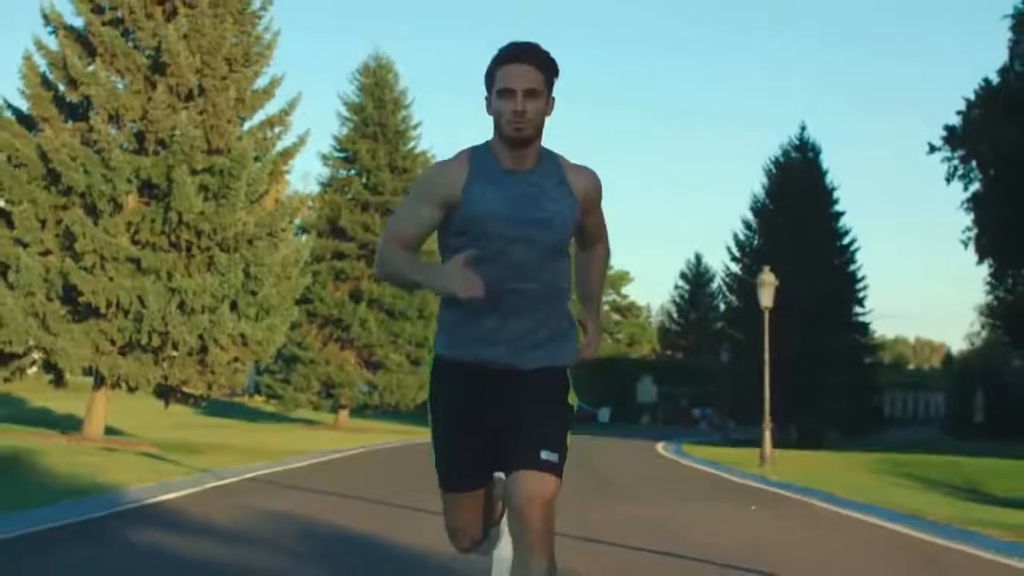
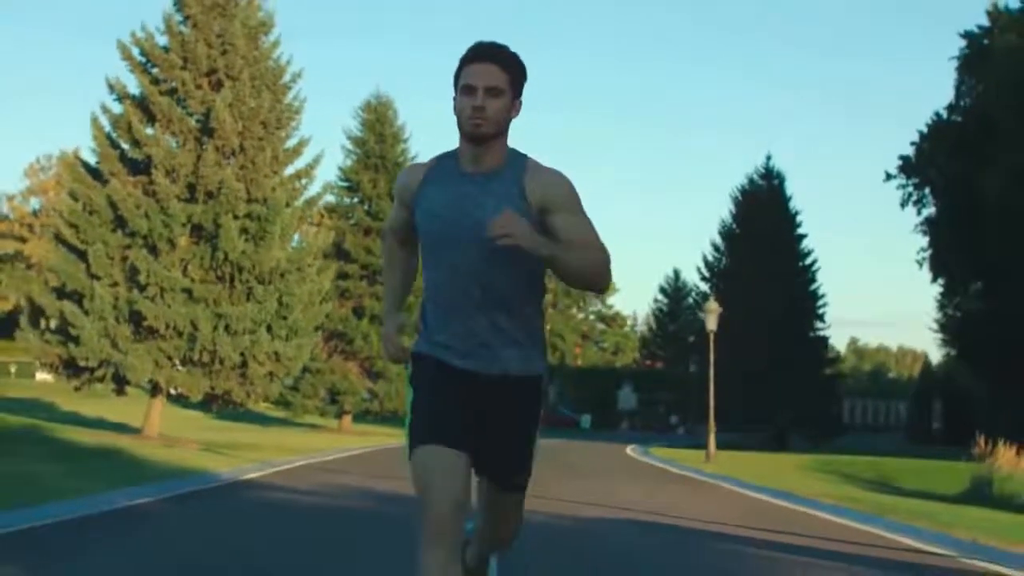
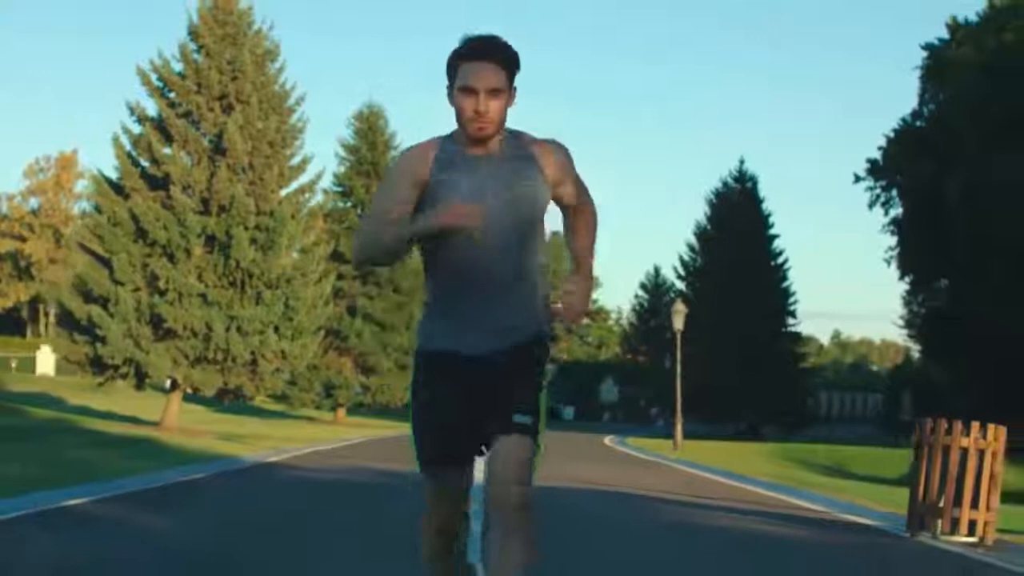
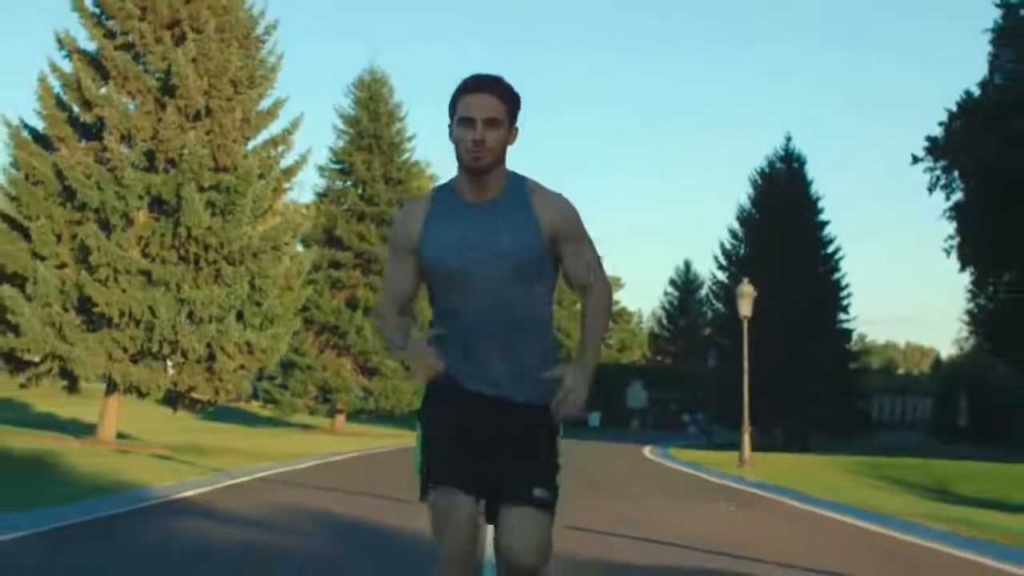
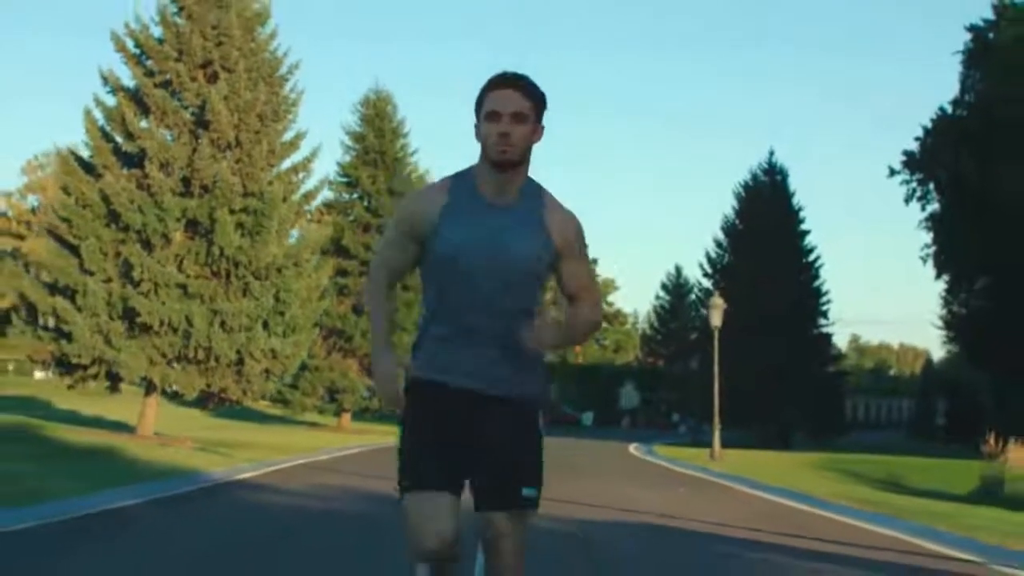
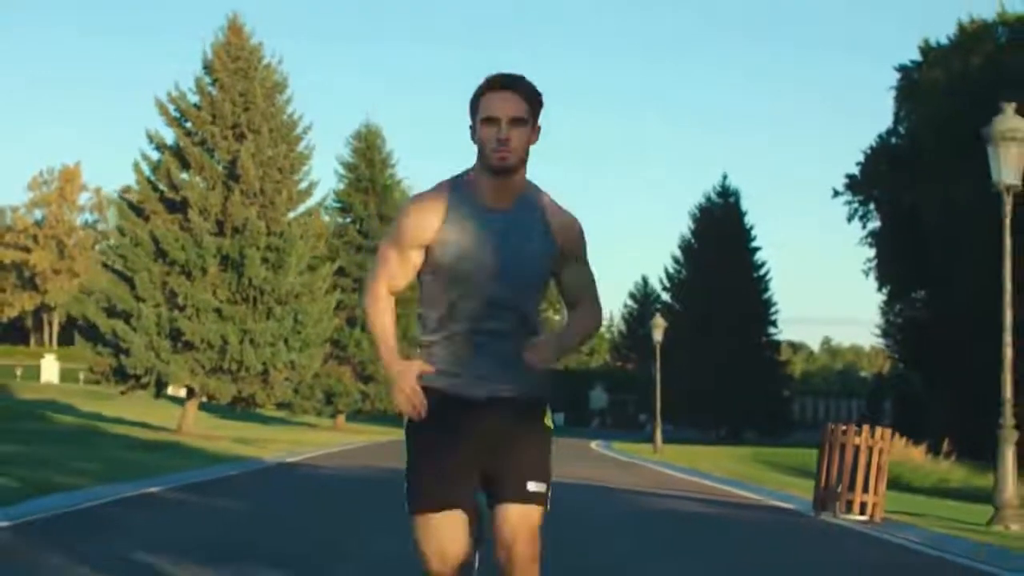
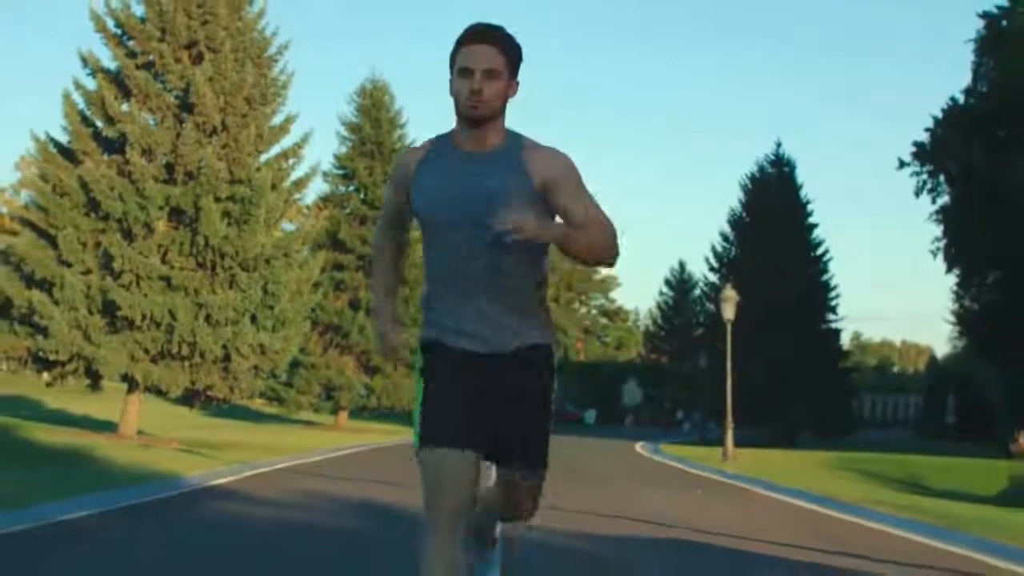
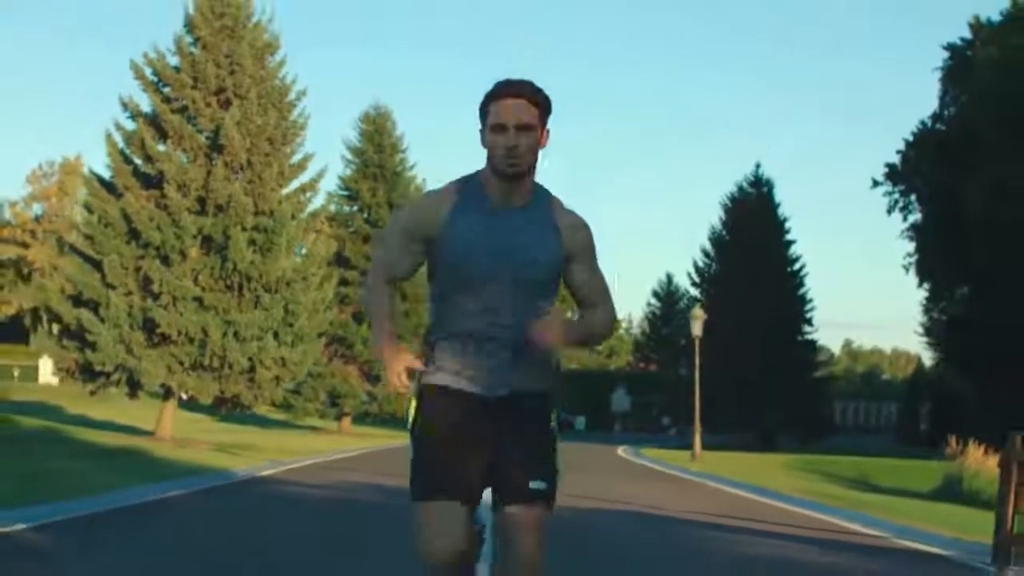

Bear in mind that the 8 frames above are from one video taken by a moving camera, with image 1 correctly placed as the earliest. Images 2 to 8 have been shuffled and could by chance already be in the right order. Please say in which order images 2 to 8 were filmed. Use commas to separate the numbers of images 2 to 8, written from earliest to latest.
4, 7, 5, 2, 8, 3, 6
